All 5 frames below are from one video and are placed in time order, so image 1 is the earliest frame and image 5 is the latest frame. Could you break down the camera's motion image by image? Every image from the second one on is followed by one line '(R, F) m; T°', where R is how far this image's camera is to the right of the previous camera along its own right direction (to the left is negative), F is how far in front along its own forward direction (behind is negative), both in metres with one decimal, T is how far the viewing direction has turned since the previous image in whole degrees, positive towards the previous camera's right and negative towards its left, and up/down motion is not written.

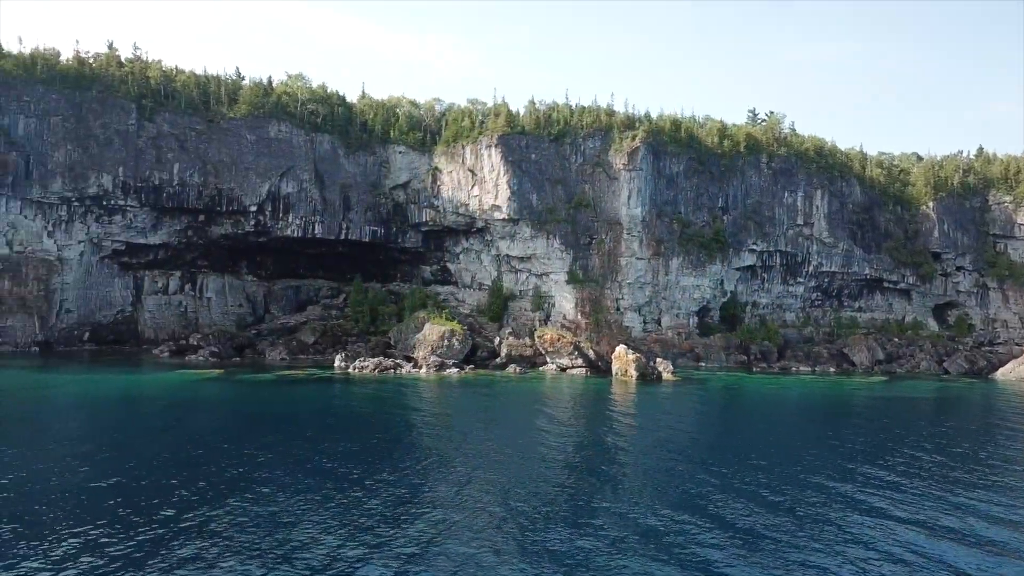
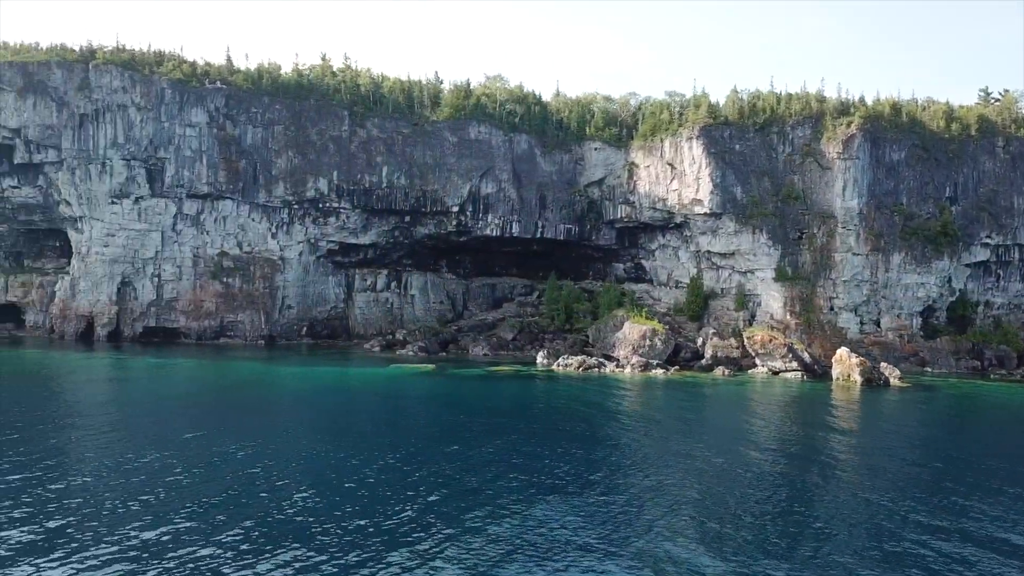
(-1.4, +0.6) m; -12°
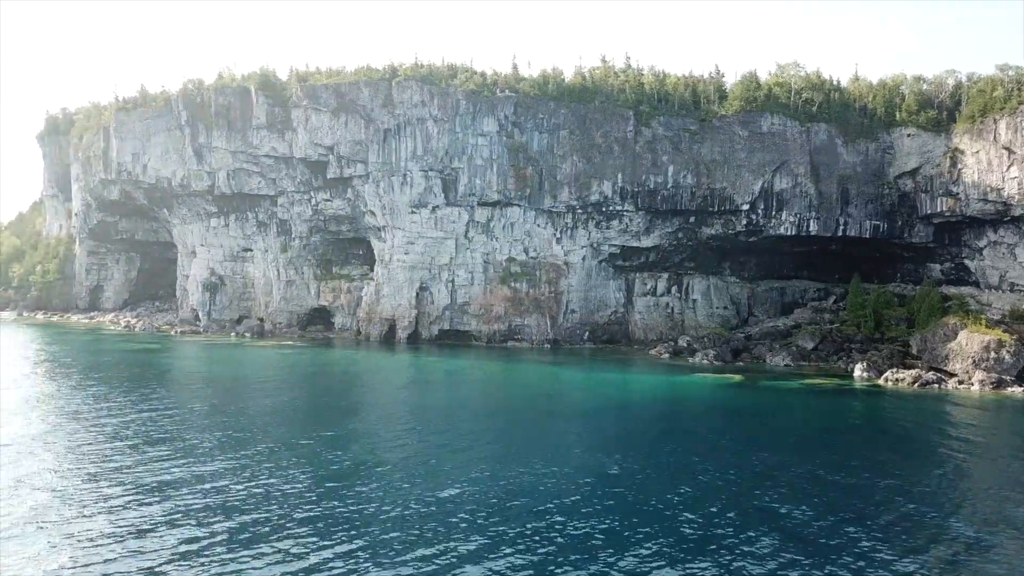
(-3.1, +1.2) m; -16°
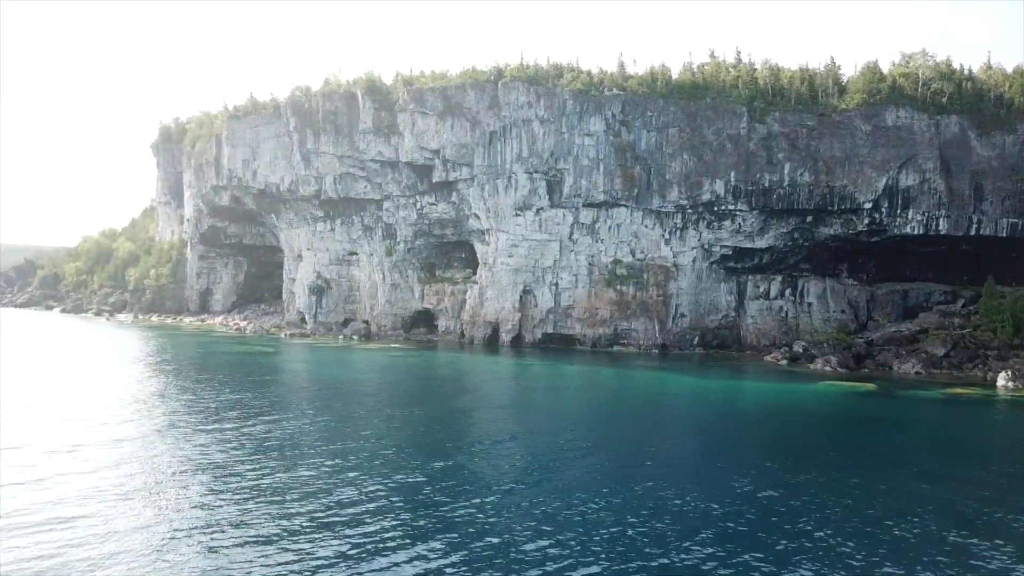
(-1.4, +0.8) m; -6°
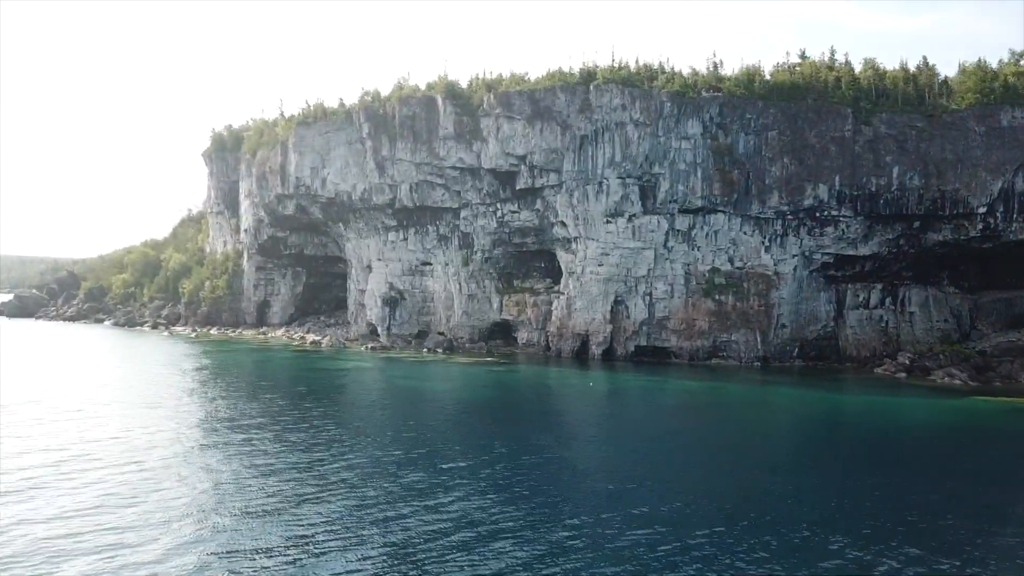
(-4.8, +1.9) m; 0°
